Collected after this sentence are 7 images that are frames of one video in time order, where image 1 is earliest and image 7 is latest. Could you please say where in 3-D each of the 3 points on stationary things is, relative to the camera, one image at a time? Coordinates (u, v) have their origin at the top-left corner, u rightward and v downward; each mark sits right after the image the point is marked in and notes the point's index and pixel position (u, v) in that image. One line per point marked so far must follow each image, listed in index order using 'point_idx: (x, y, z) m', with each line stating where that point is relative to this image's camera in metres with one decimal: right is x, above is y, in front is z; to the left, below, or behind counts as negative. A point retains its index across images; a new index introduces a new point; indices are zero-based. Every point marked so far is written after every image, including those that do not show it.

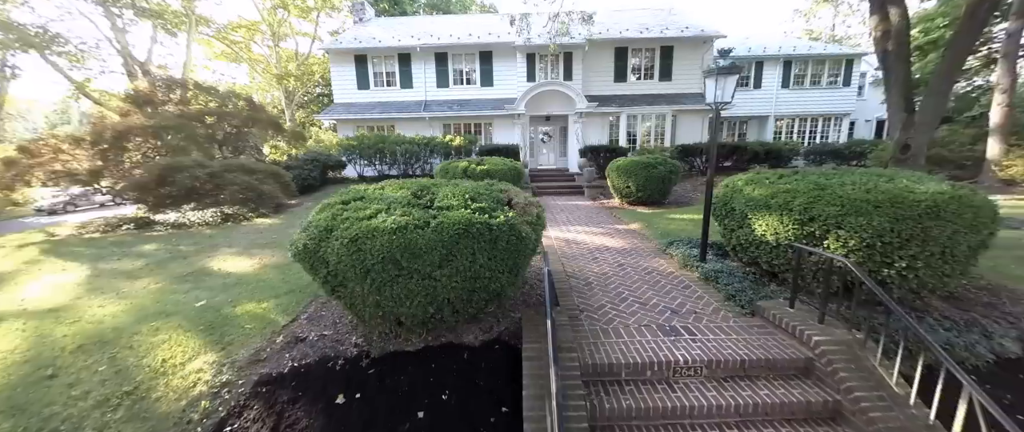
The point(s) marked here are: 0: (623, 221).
0: (+2.8, -0.1, +8.0) m
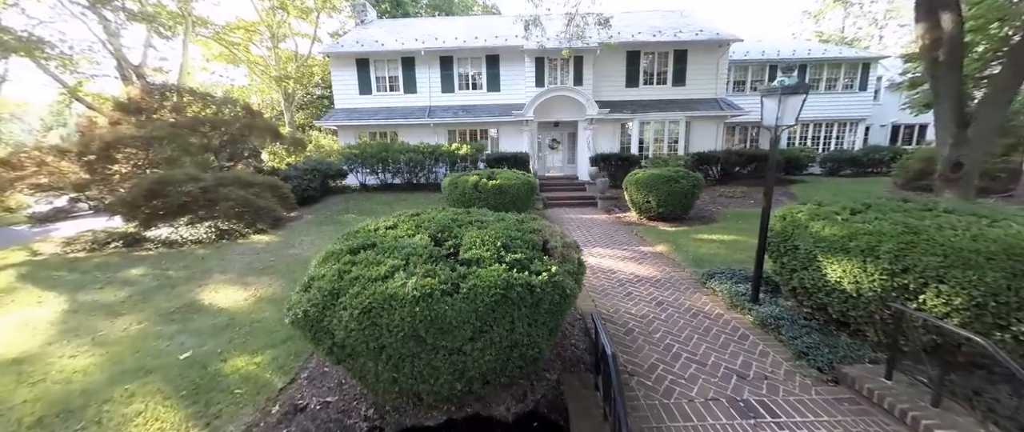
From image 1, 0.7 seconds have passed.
0: (+3.1, -0.6, +7.4) m
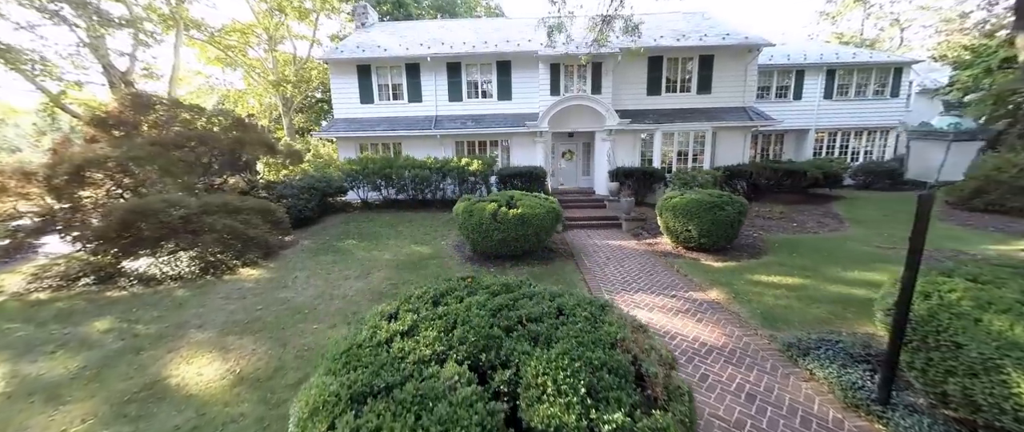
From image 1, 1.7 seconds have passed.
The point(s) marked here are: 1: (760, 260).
0: (+3.7, -1.4, +6.4) m
1: (+5.6, -1.0, +7.3) m
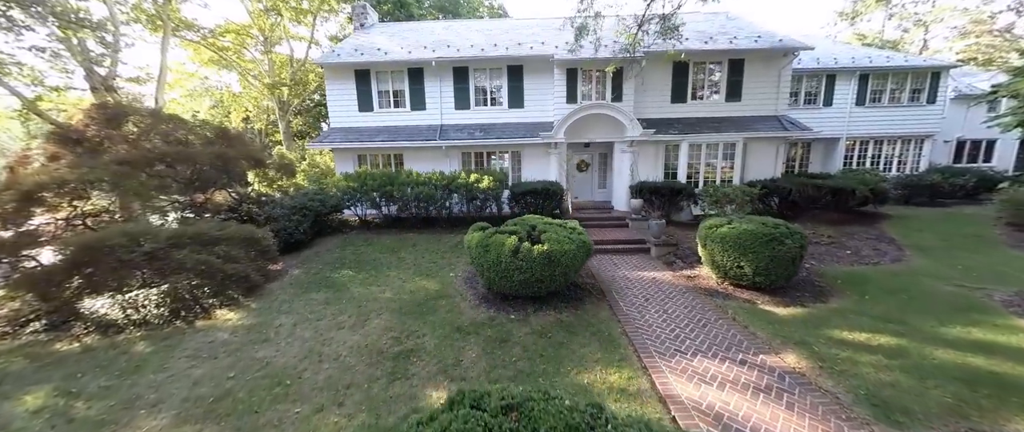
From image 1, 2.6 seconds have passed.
0: (+4.1, -2.1, +5.3) m
1: (+6.1, -1.7, +6.2) m
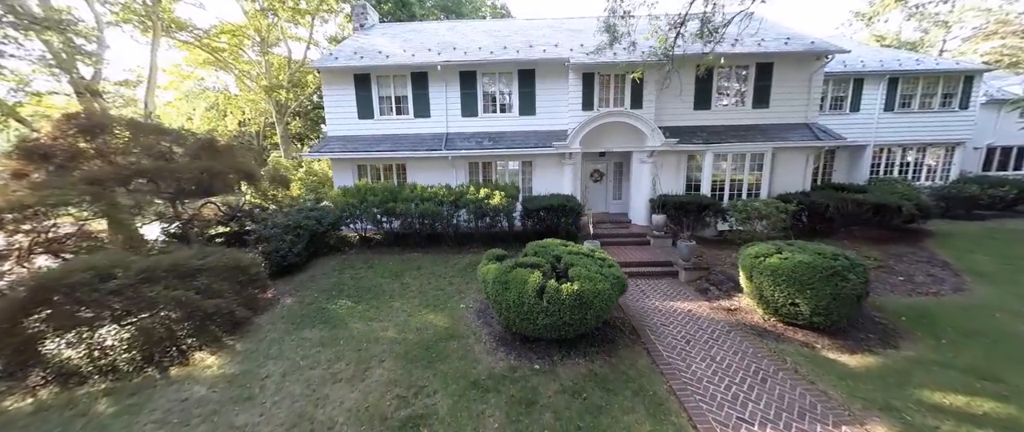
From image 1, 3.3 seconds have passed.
0: (+4.5, -2.6, +4.5) m
1: (+6.5, -2.3, +5.3) m
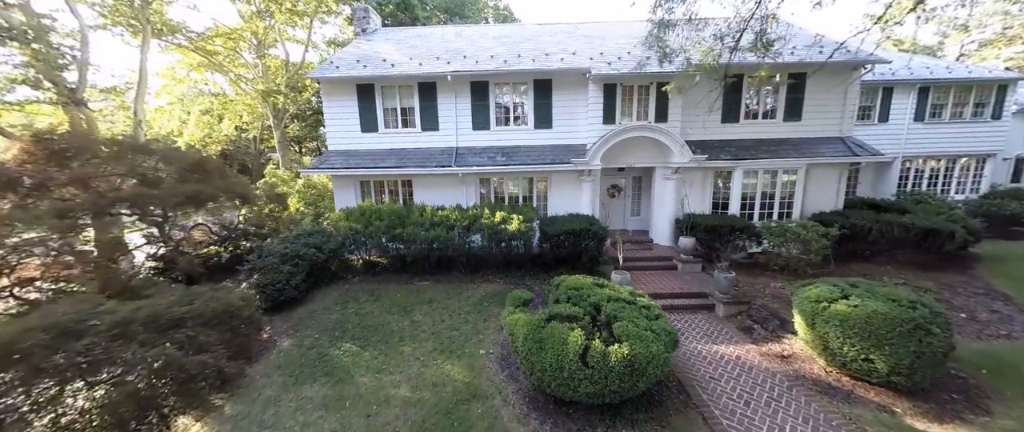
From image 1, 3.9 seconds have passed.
0: (+5.1, -3.3, +3.7) m
1: (+7.0, -3.0, +4.6) m
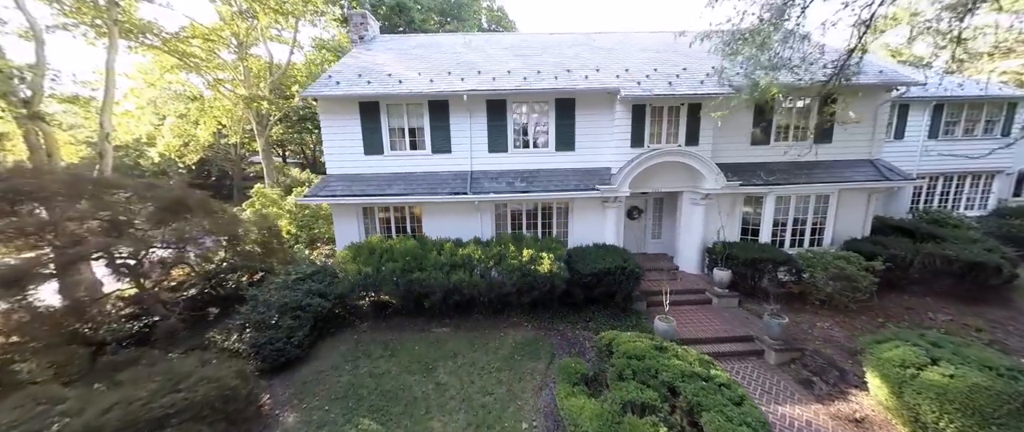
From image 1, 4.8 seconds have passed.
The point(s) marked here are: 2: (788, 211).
0: (+6.0, -4.2, +3.1) m
1: (+7.9, -3.9, +4.1) m
2: (+8.7, +0.2, +10.1) m
